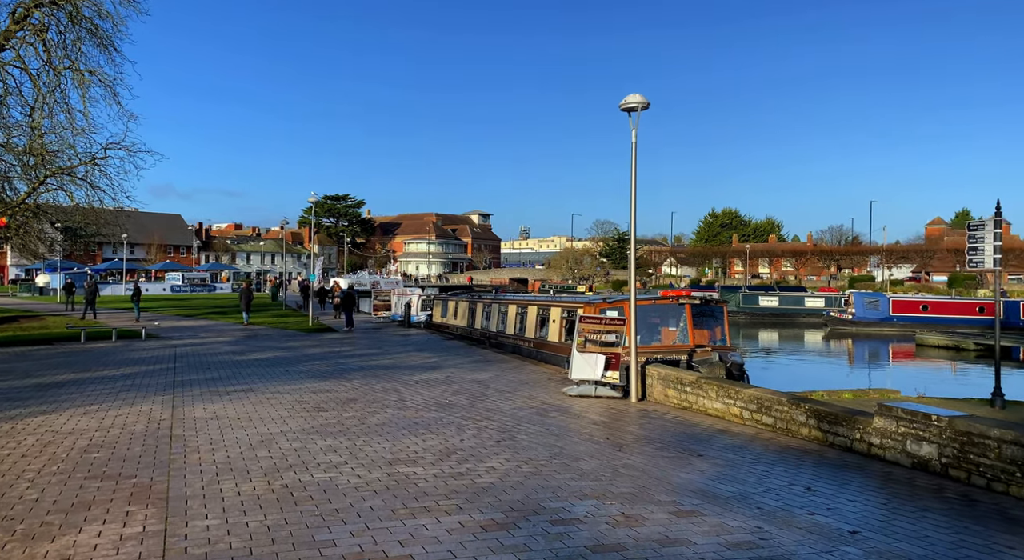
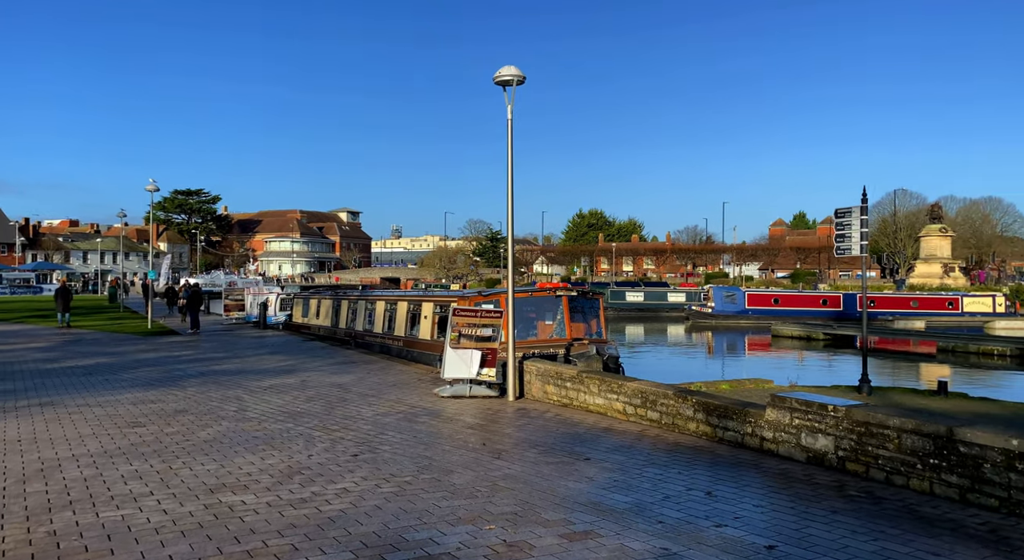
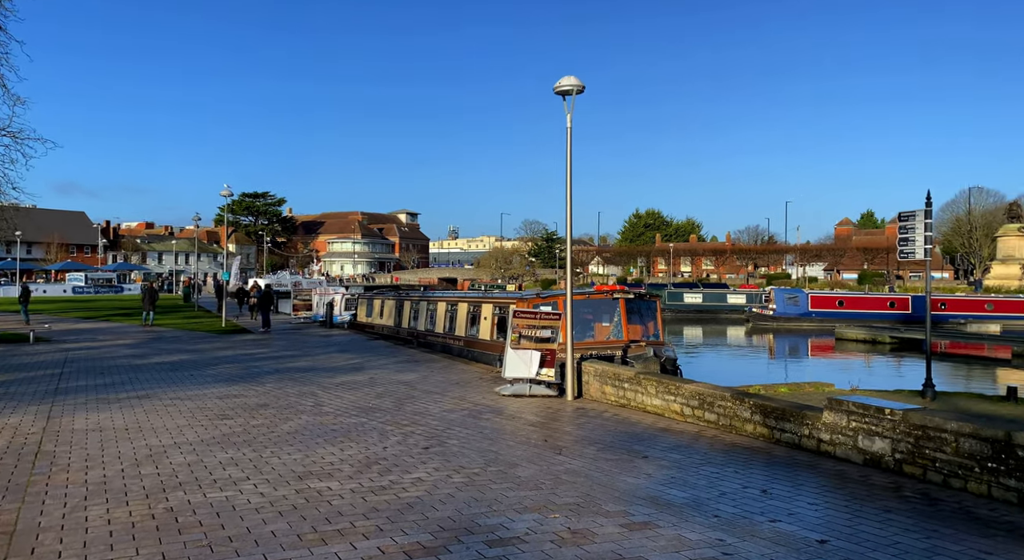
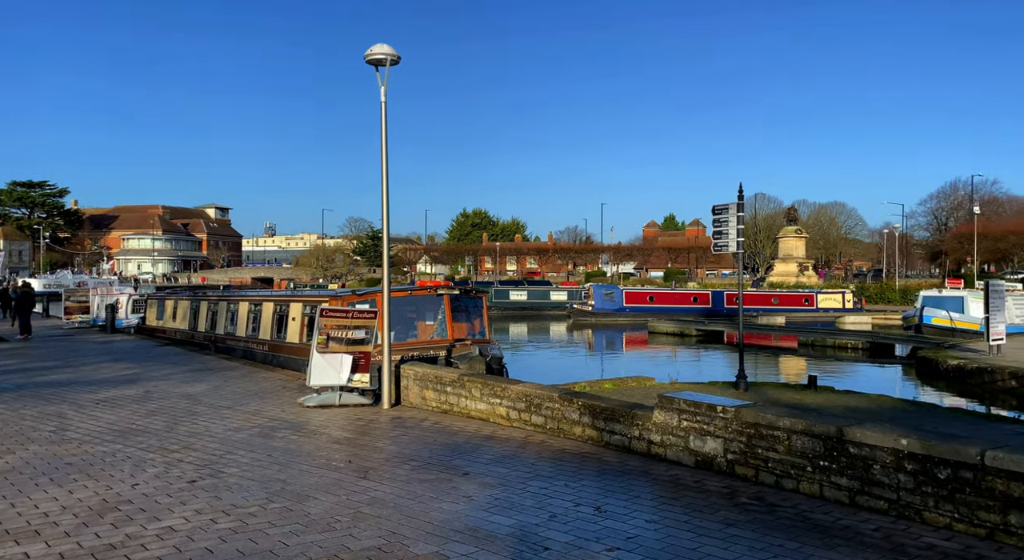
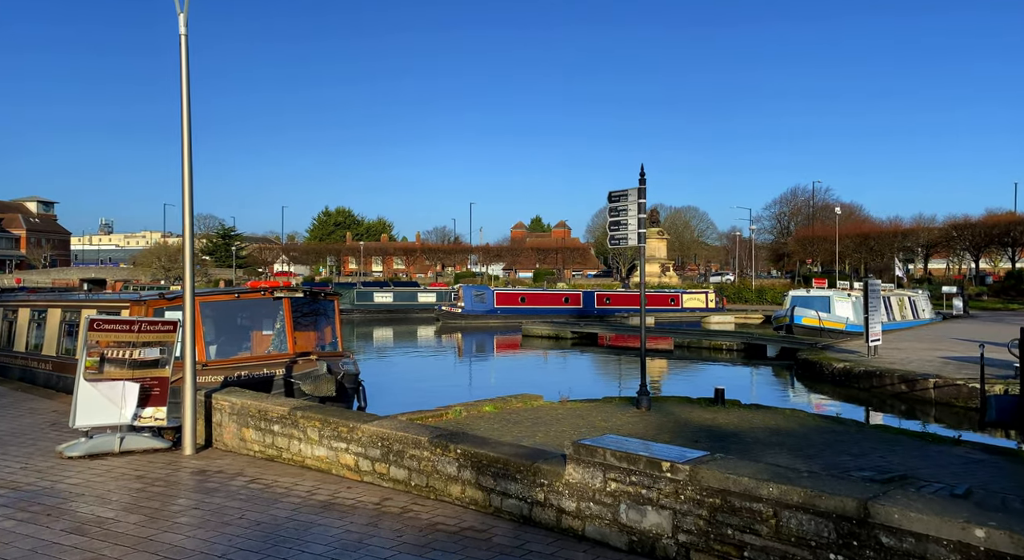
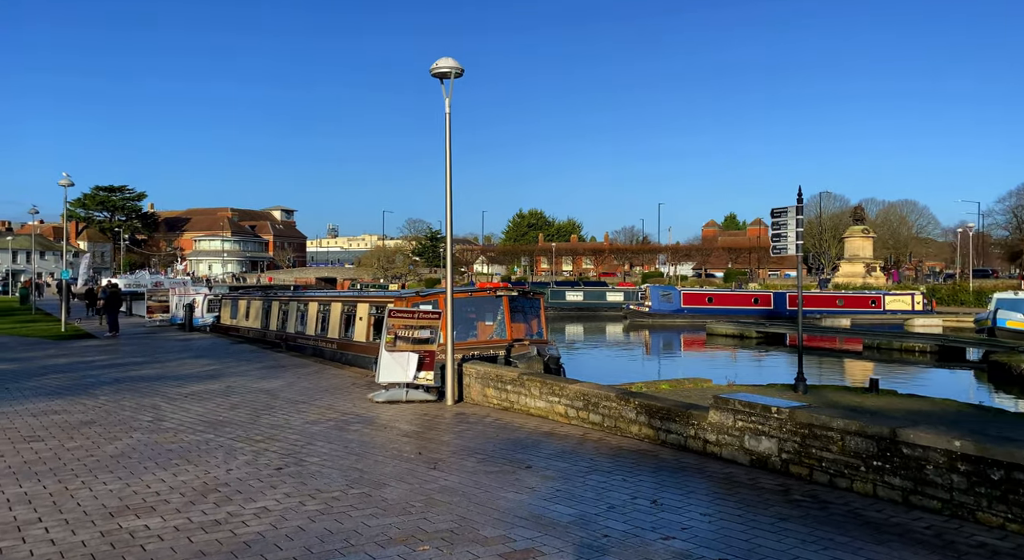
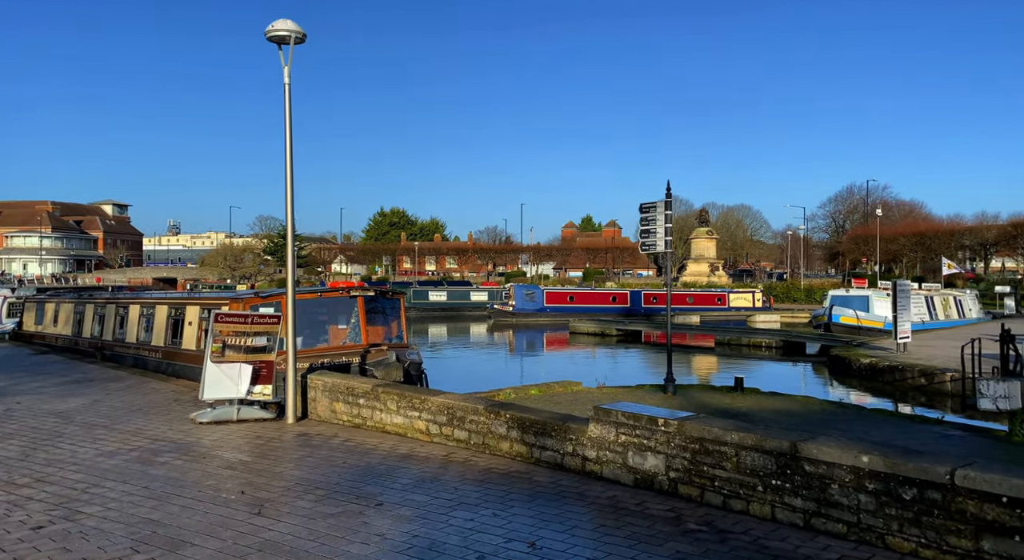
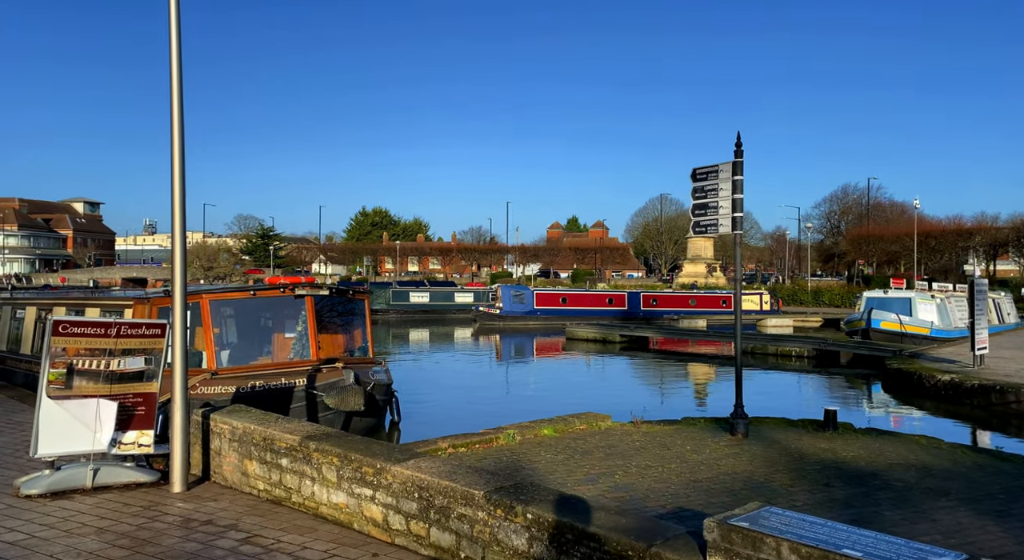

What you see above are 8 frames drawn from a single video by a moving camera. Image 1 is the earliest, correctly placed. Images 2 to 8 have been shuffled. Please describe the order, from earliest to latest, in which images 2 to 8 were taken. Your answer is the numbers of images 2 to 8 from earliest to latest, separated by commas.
3, 2, 6, 4, 7, 5, 8
